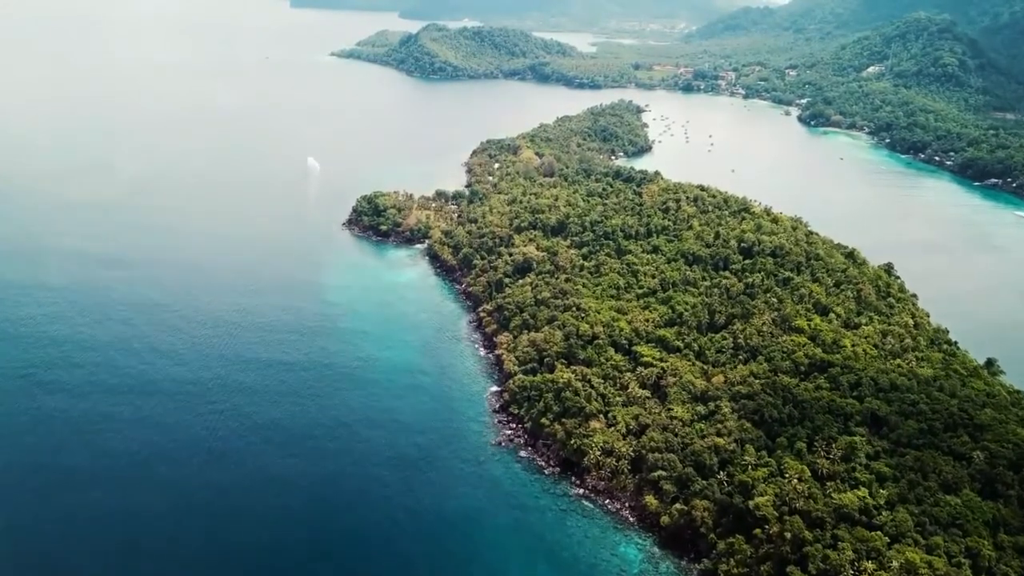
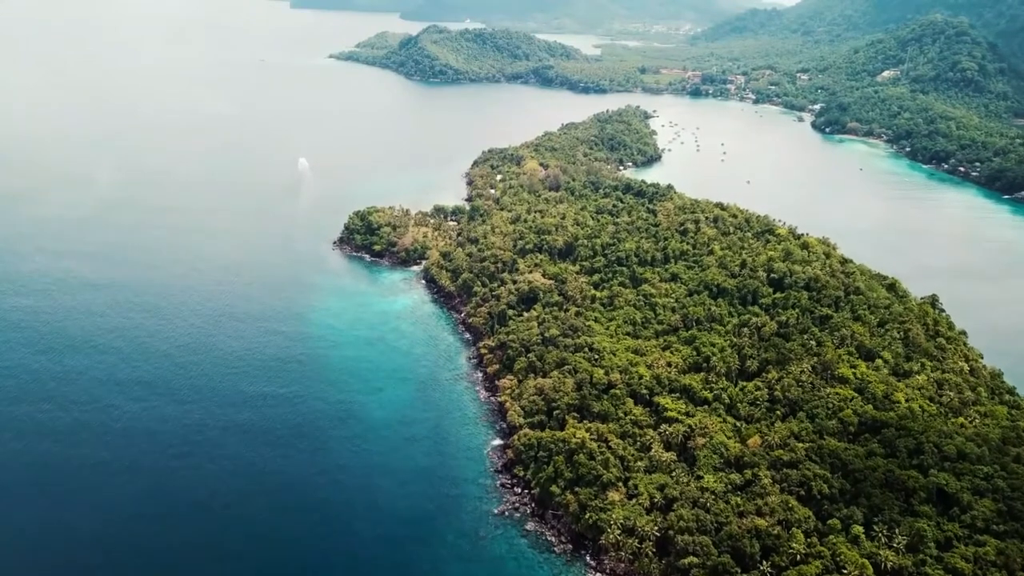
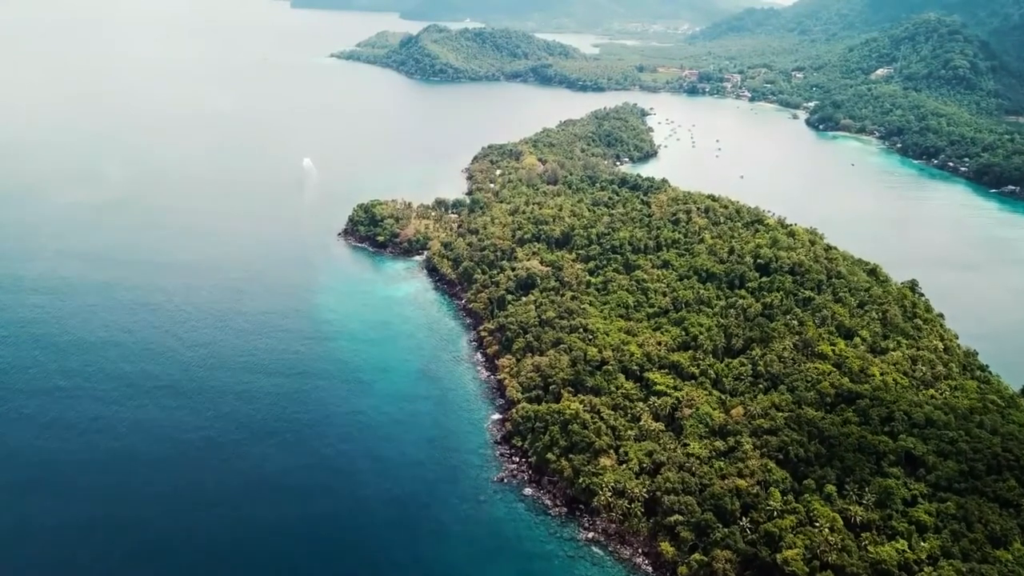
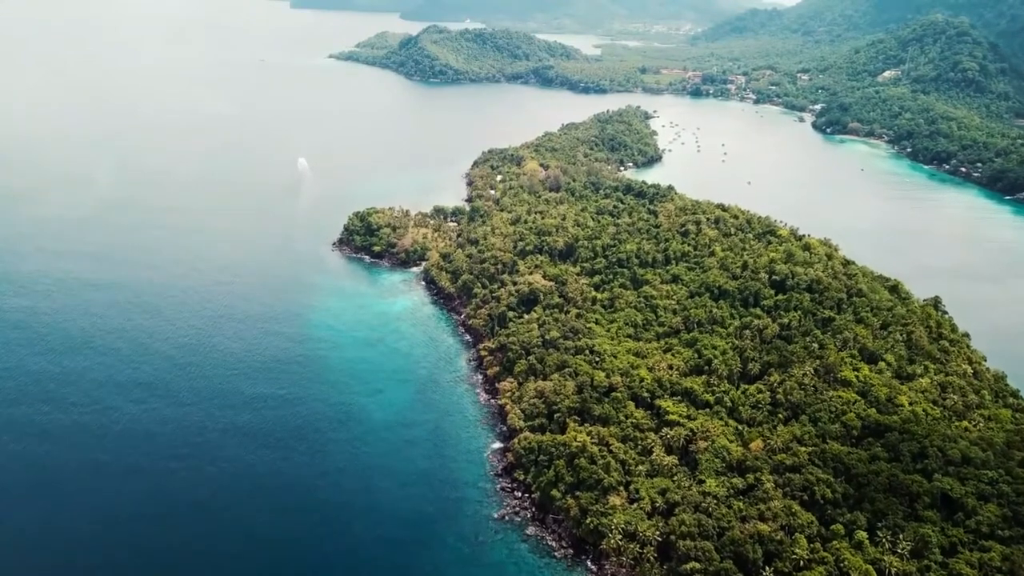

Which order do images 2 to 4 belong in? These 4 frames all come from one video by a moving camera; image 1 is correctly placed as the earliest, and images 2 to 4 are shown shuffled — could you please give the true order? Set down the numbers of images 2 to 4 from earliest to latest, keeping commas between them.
3, 2, 4
